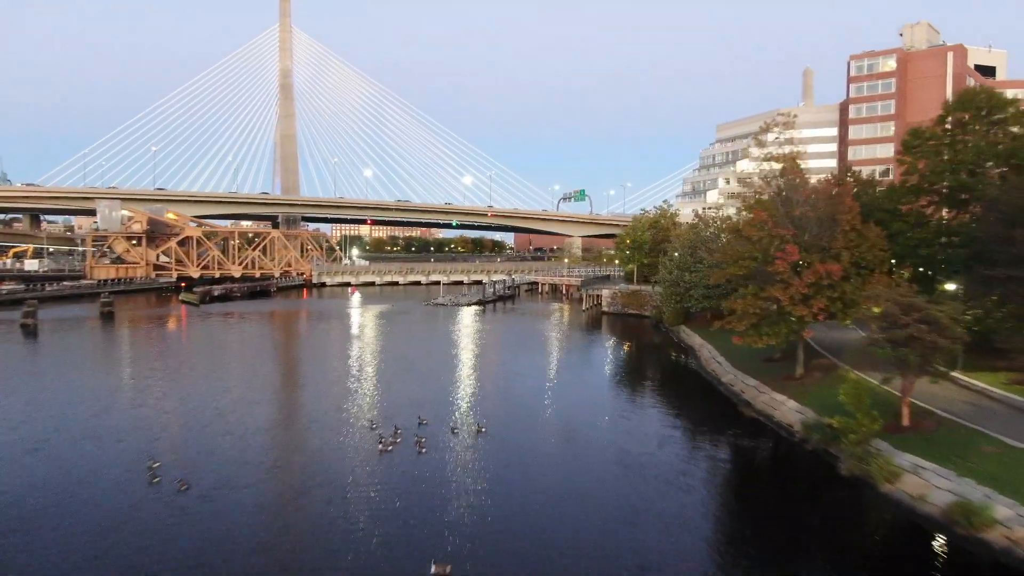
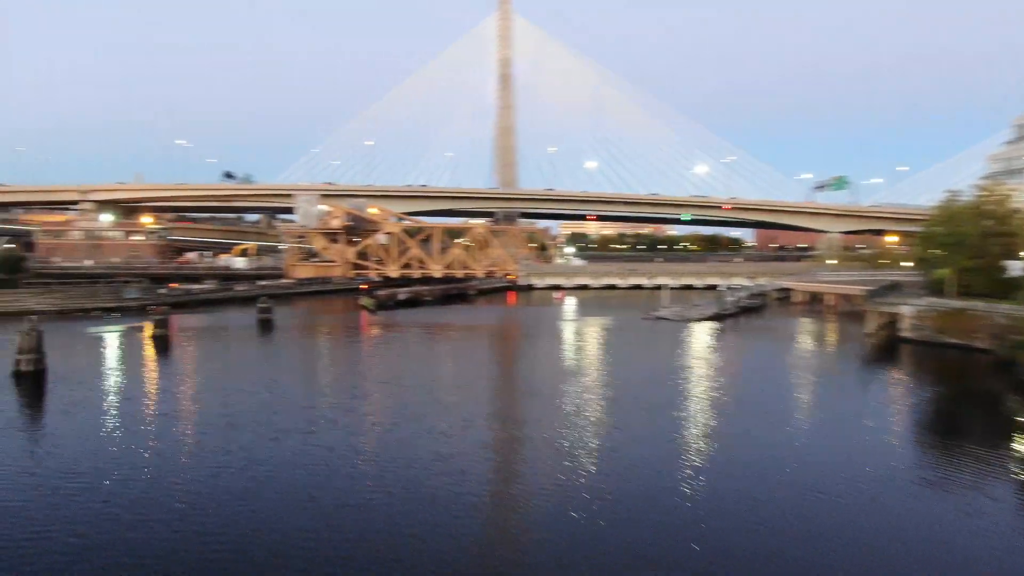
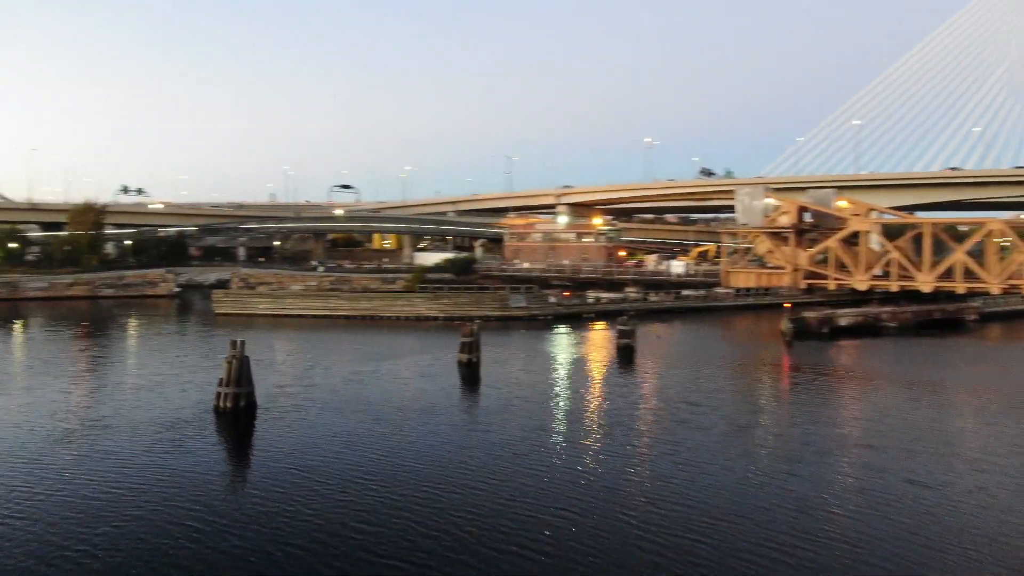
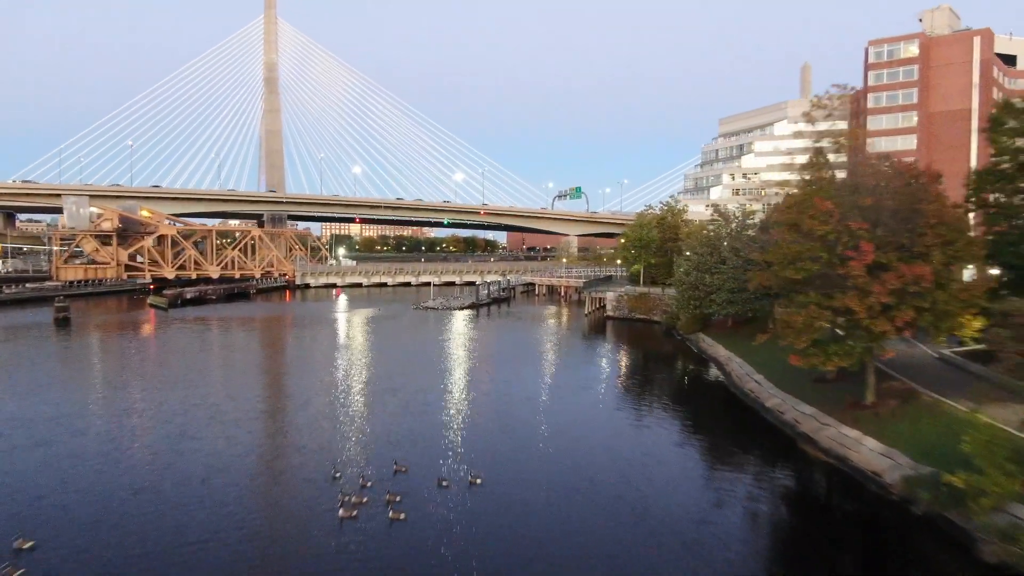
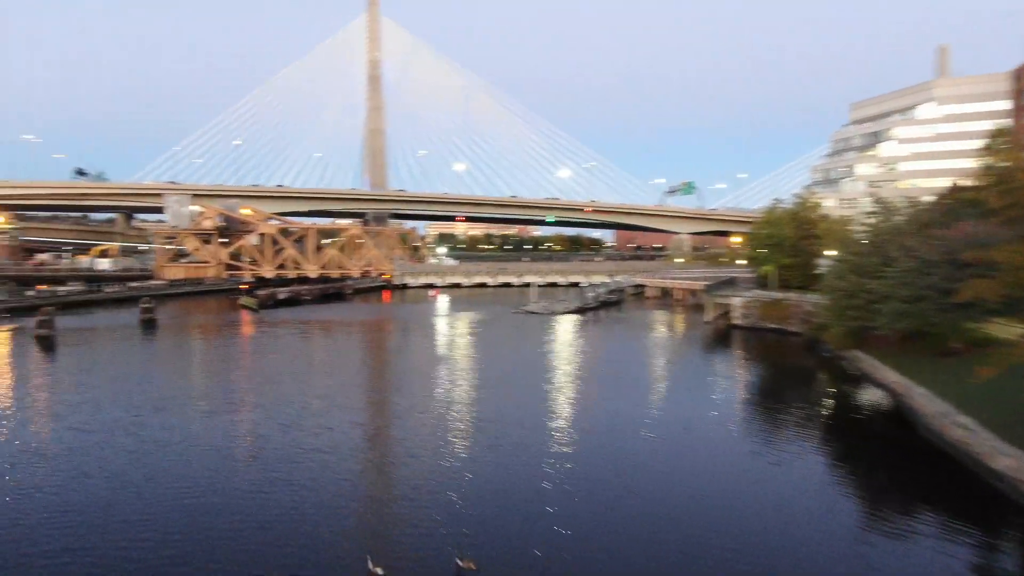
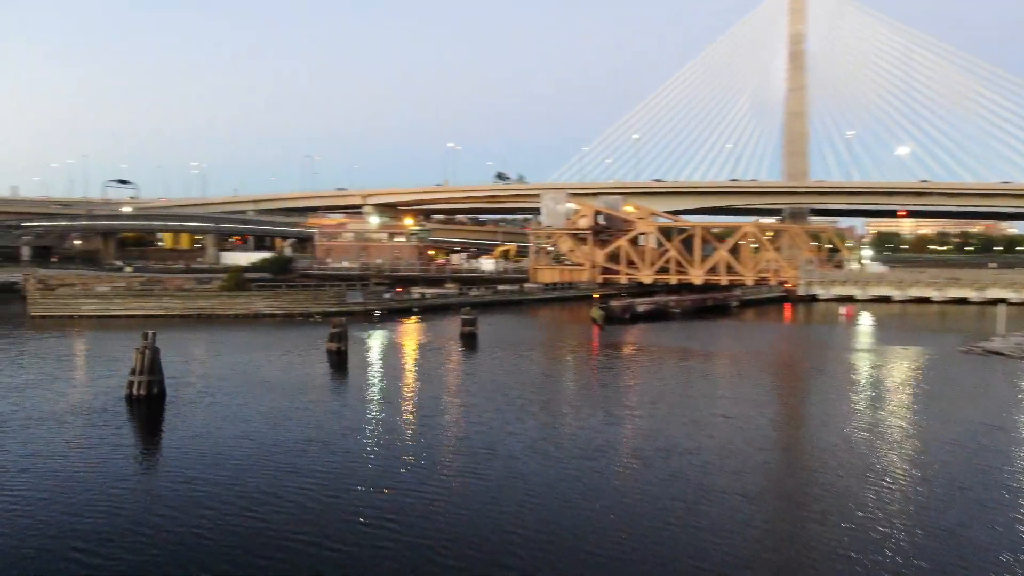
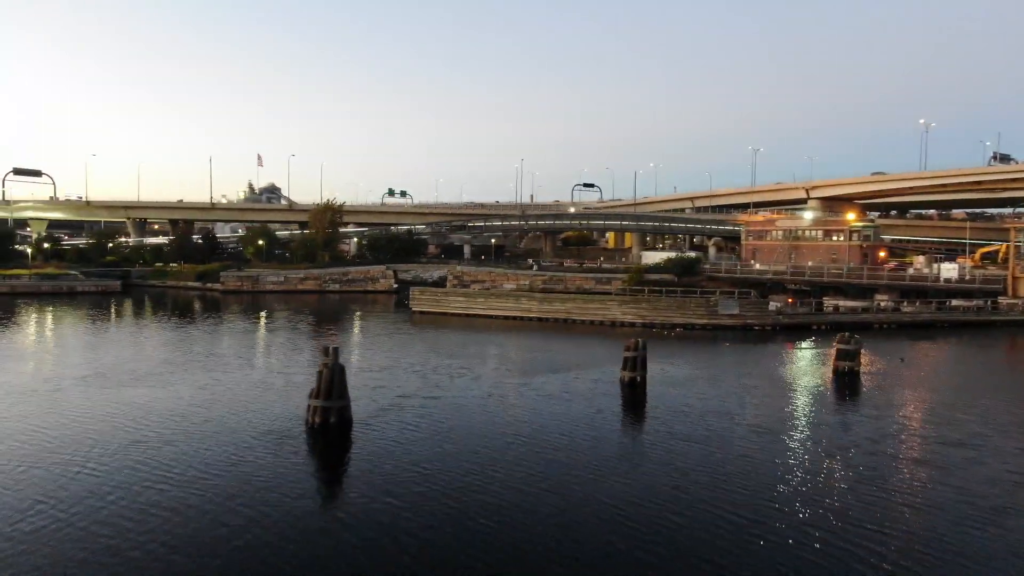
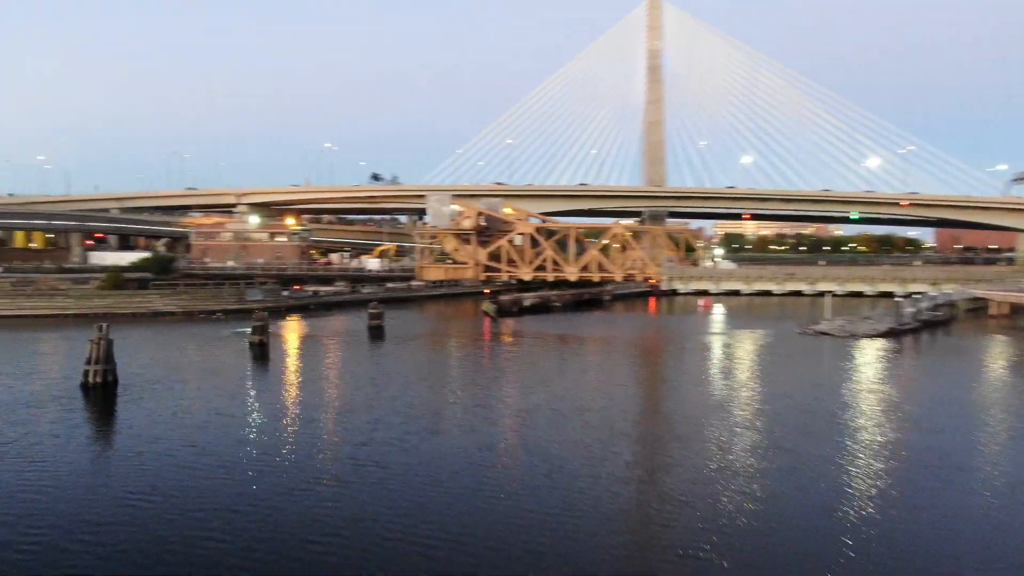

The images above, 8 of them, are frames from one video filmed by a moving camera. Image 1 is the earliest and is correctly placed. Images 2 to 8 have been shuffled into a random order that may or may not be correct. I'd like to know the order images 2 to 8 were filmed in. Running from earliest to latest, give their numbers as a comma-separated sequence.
4, 5, 2, 8, 6, 3, 7
